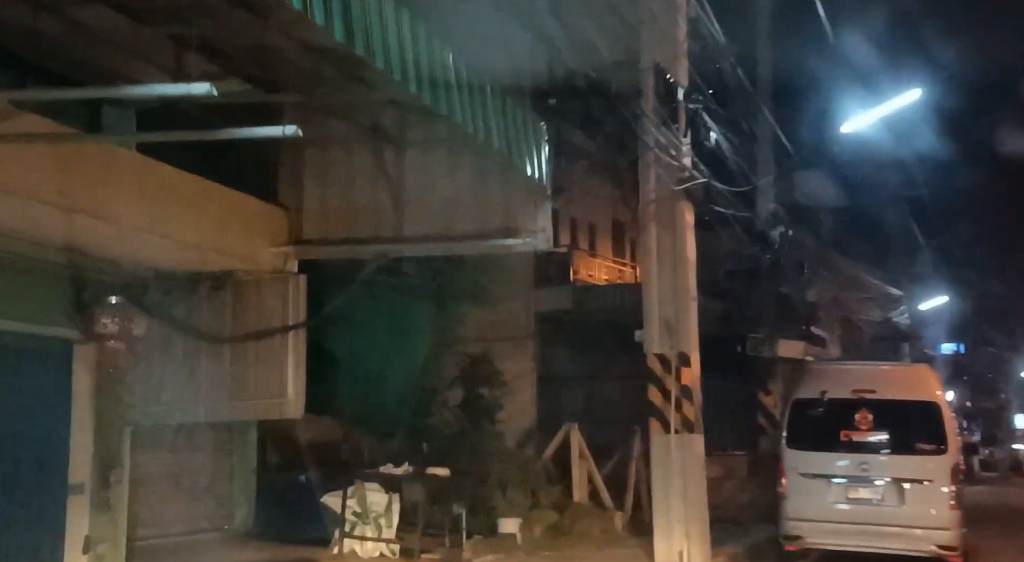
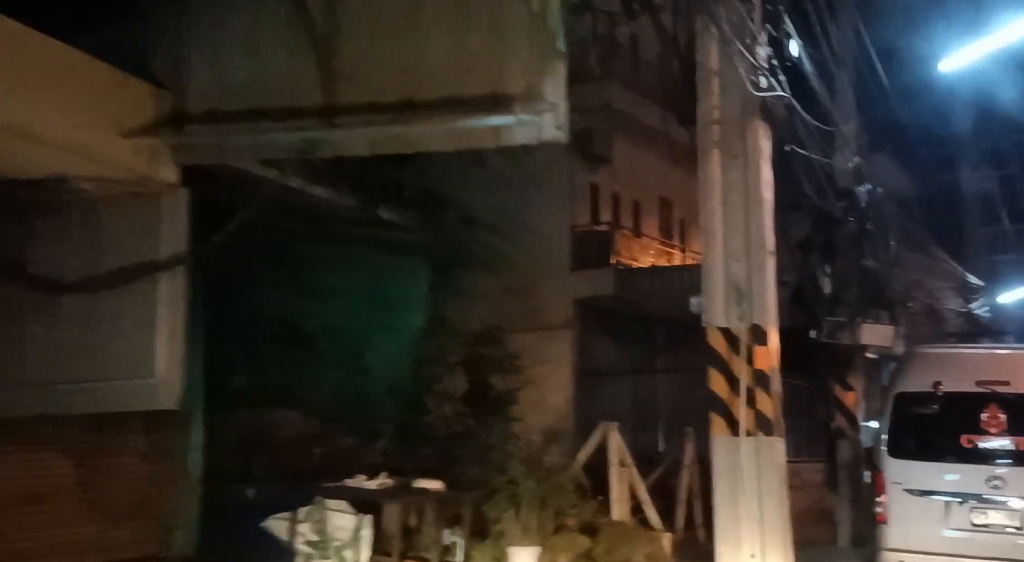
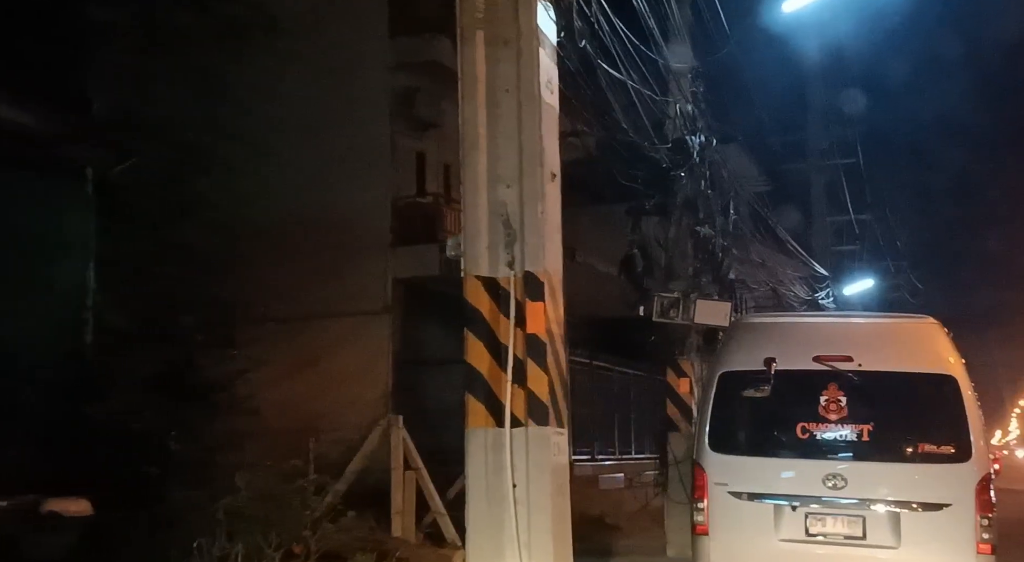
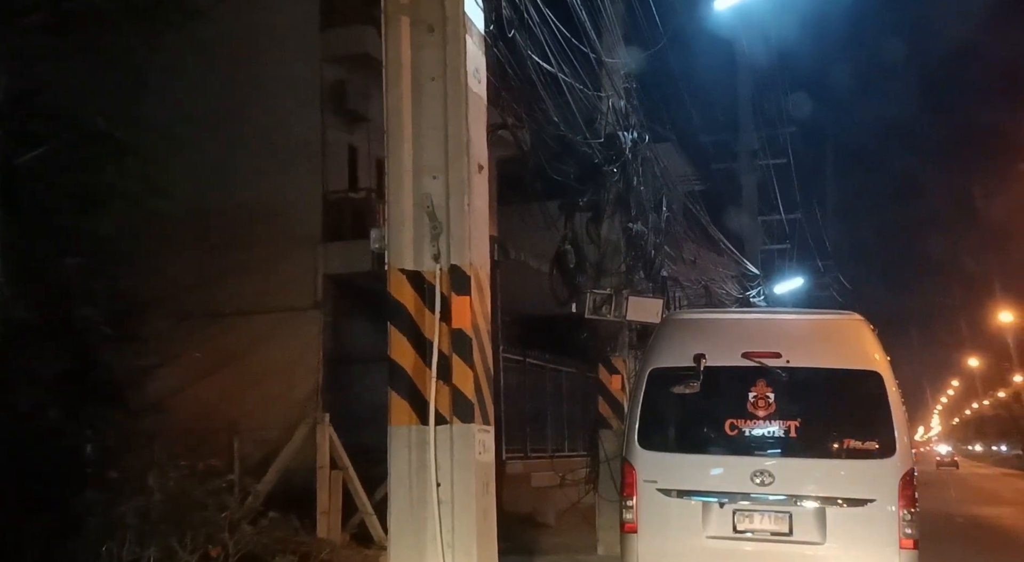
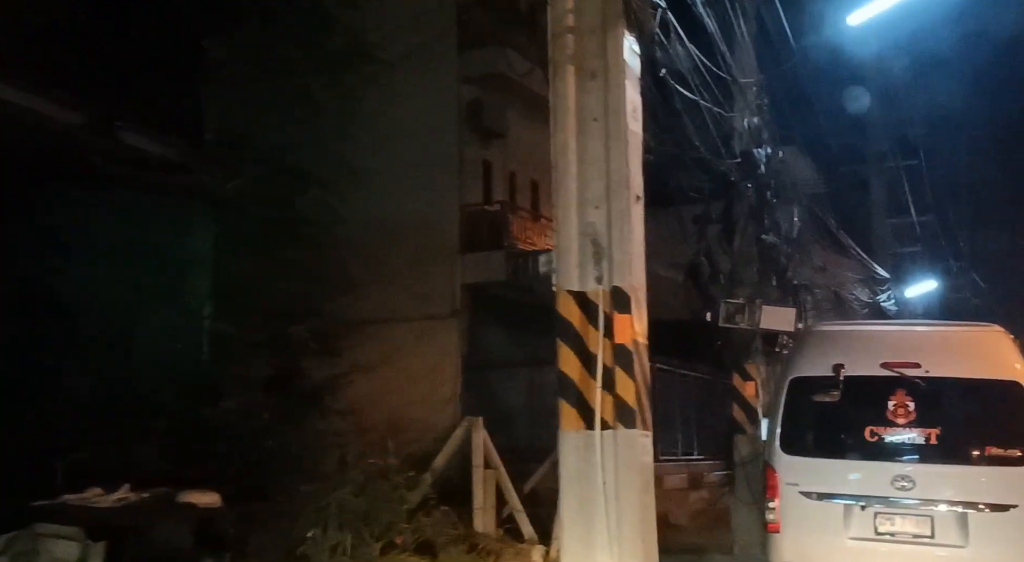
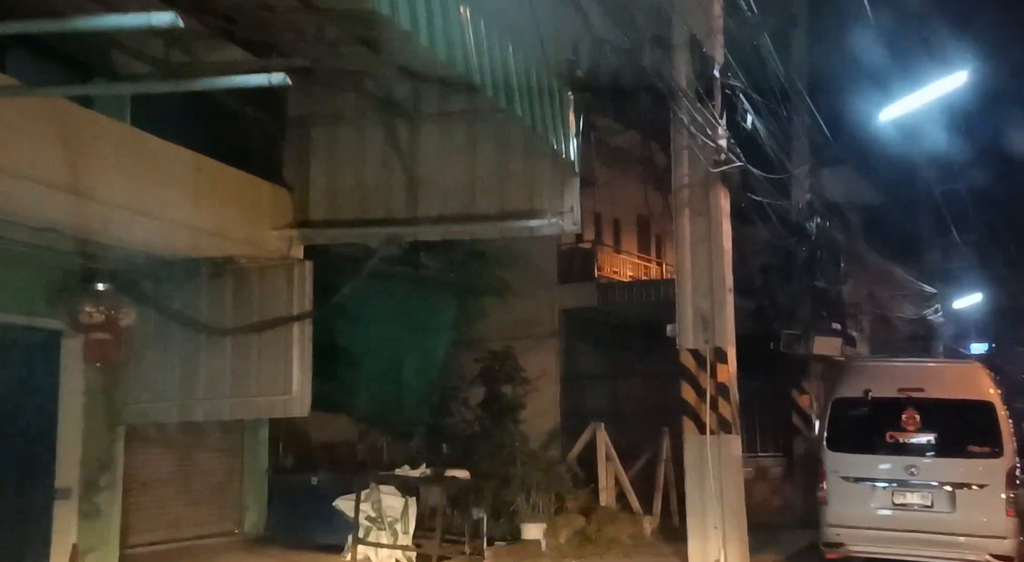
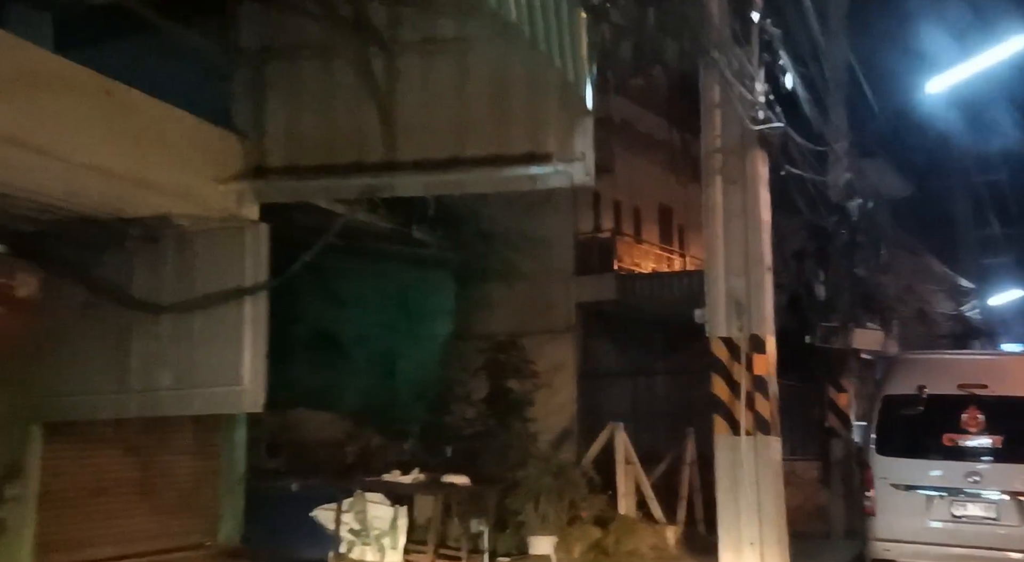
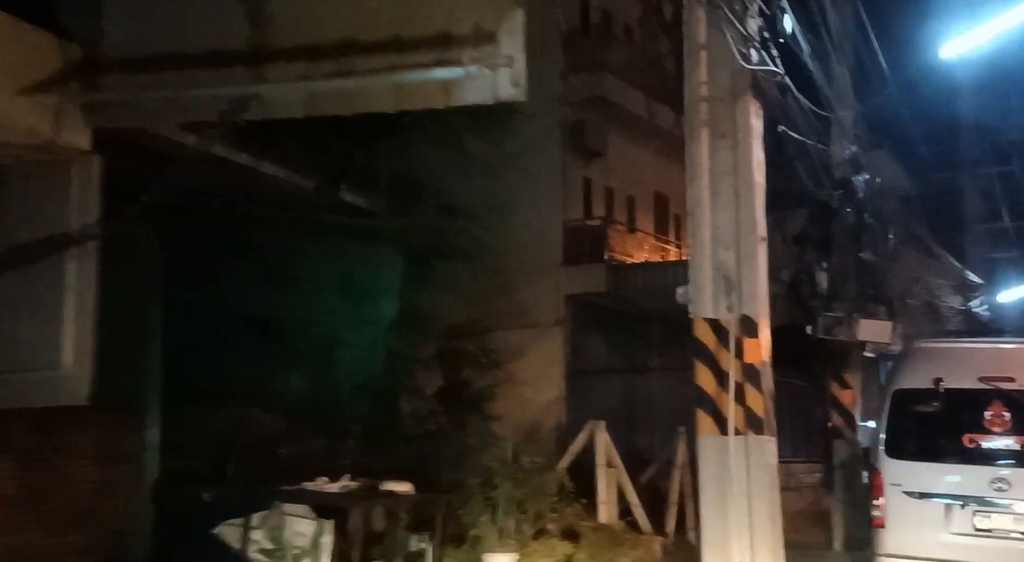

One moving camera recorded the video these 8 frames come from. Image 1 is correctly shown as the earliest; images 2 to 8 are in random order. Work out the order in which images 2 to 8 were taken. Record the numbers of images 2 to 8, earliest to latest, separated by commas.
6, 7, 2, 8, 5, 3, 4
